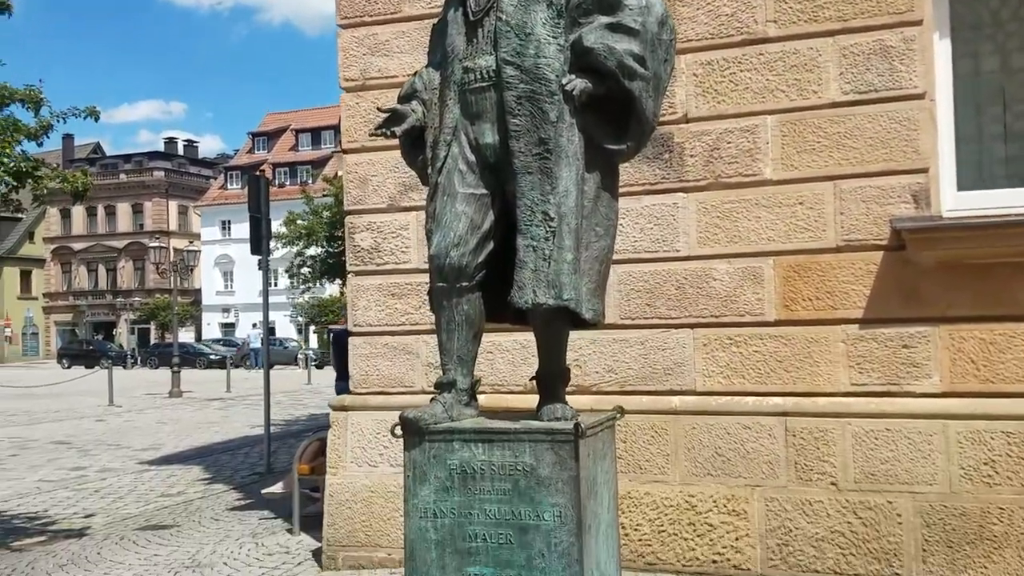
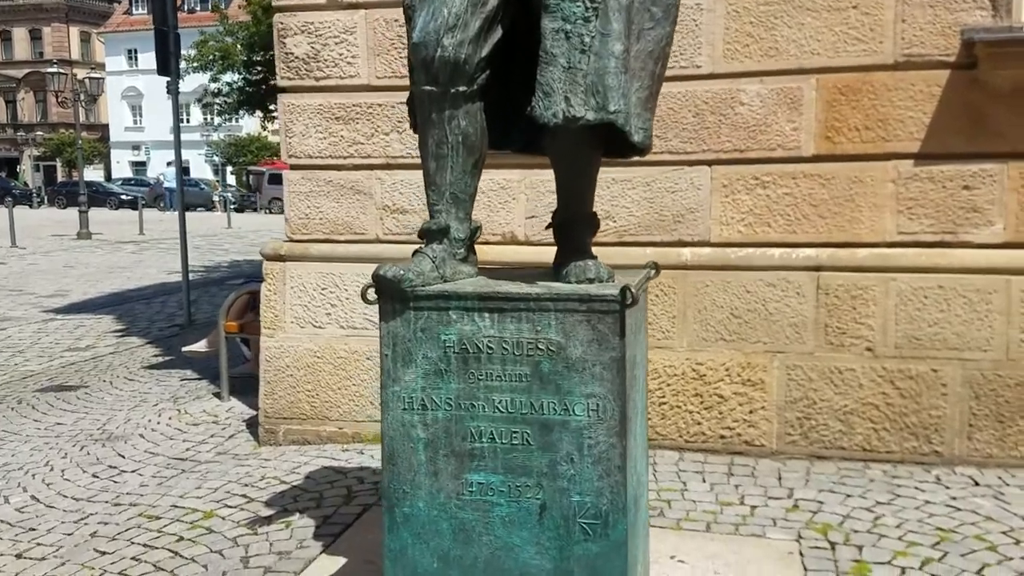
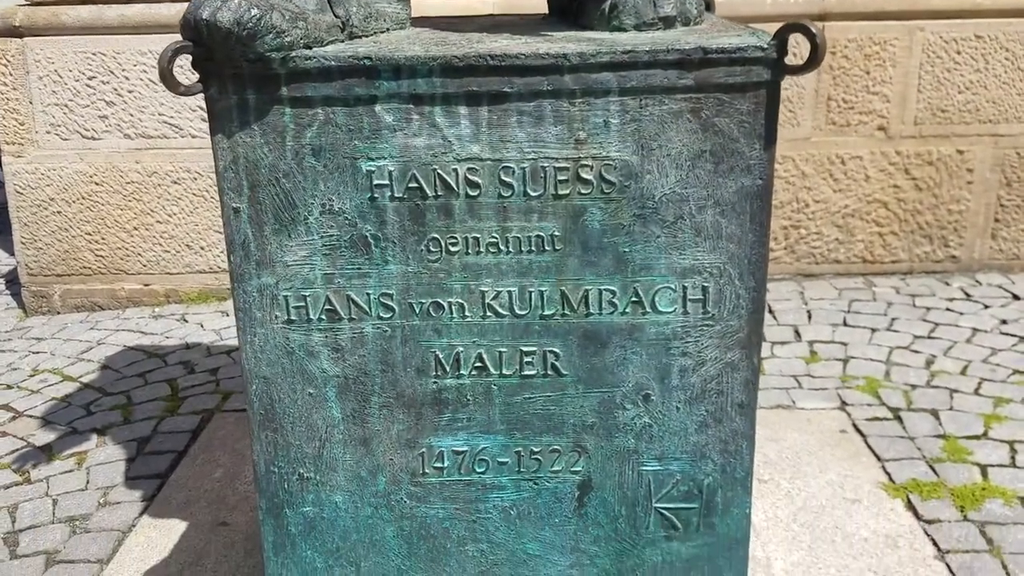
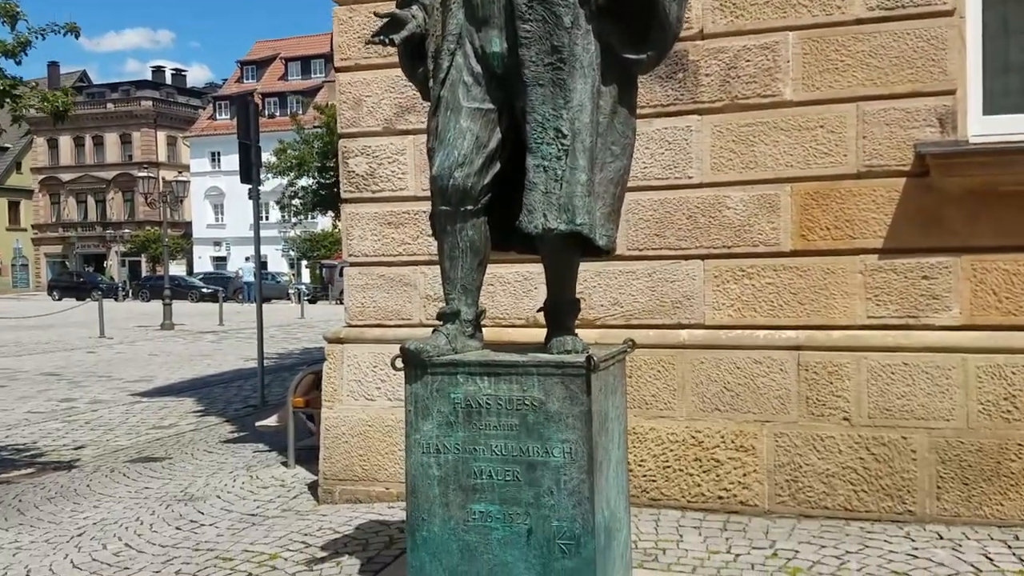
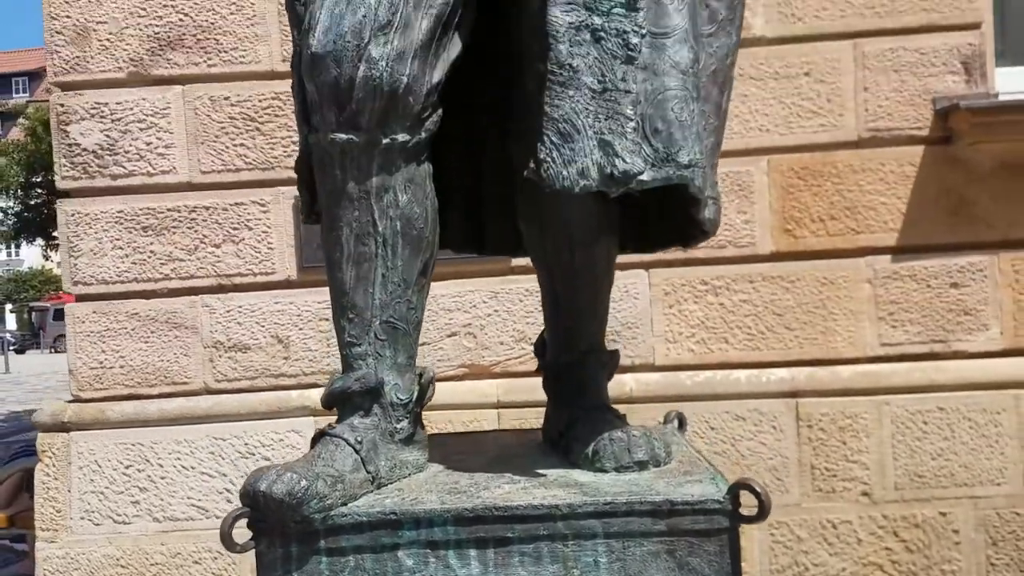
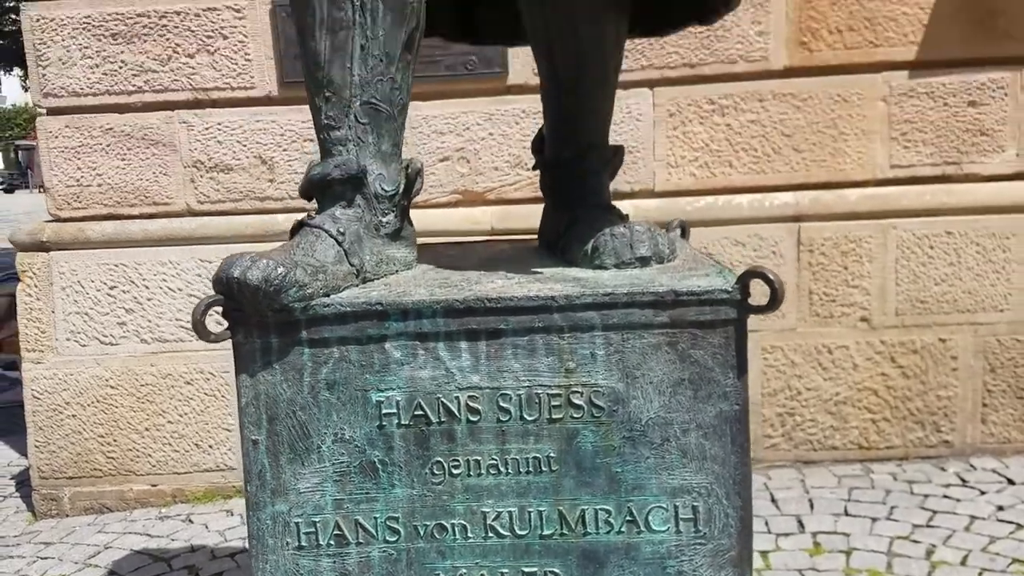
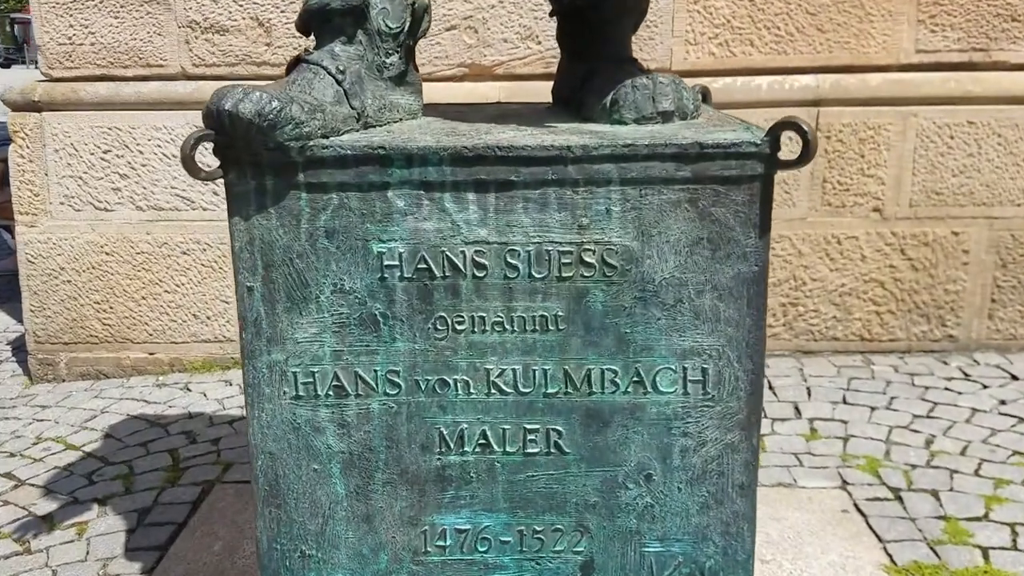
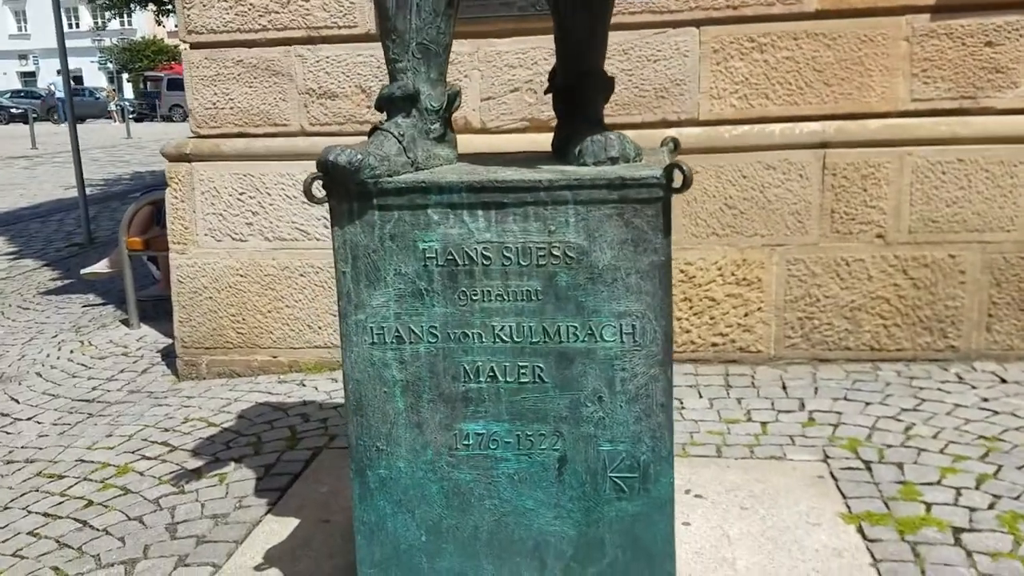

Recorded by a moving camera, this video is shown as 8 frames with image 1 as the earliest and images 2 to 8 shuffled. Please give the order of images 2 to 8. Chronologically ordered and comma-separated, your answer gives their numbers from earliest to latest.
4, 2, 8, 7, 3, 6, 5
